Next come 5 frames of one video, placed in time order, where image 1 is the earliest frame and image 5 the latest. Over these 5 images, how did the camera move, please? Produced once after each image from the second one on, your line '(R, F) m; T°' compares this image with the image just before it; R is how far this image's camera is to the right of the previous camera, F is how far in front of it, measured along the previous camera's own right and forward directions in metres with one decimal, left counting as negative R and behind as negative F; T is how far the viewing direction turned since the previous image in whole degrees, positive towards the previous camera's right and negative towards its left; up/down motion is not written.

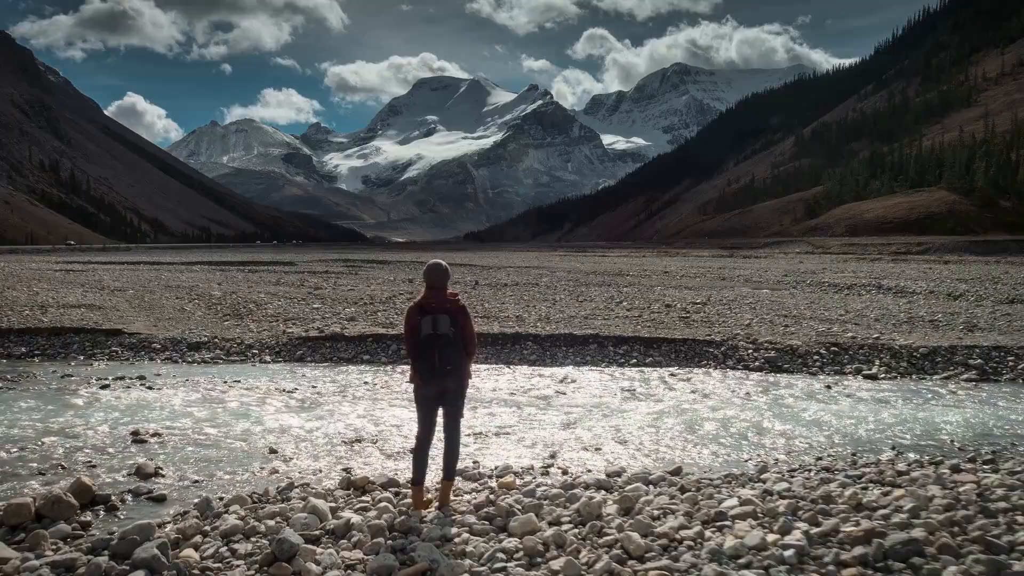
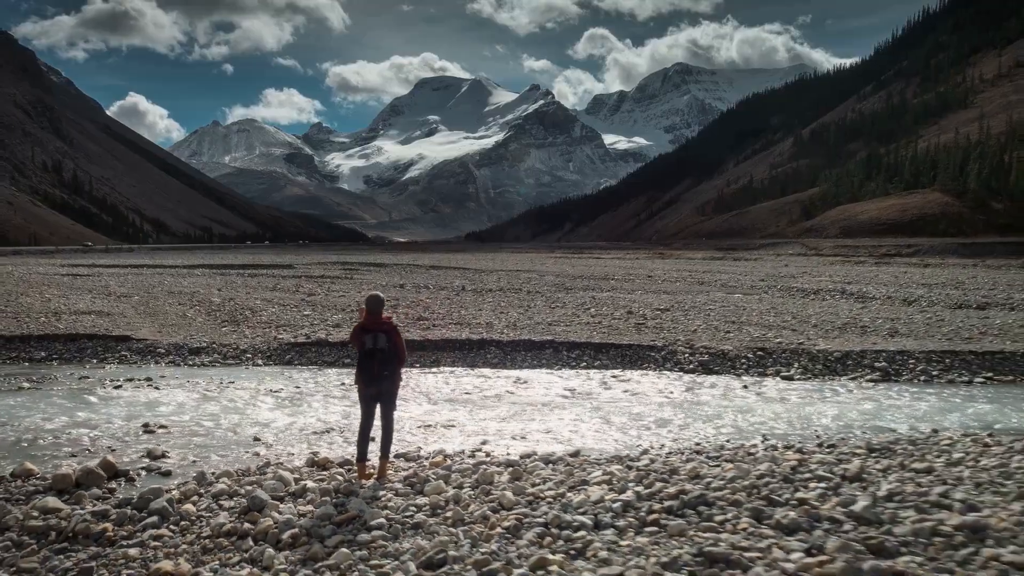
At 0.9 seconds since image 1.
(+0.5, -1.2) m; 0°
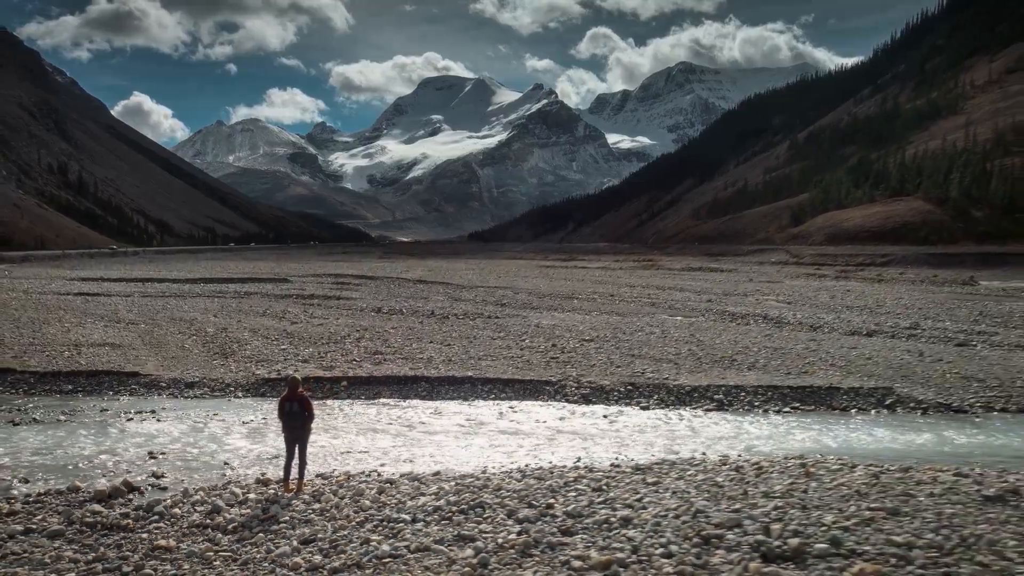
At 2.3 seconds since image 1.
(+1.3, -2.8) m; 0°
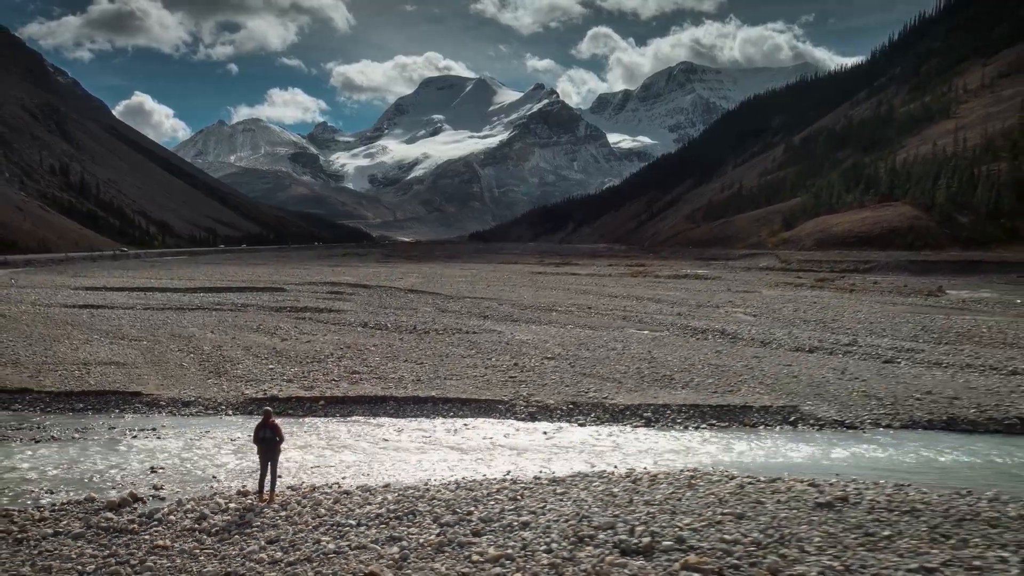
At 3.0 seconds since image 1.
(+0.9, -1.8) m; 0°
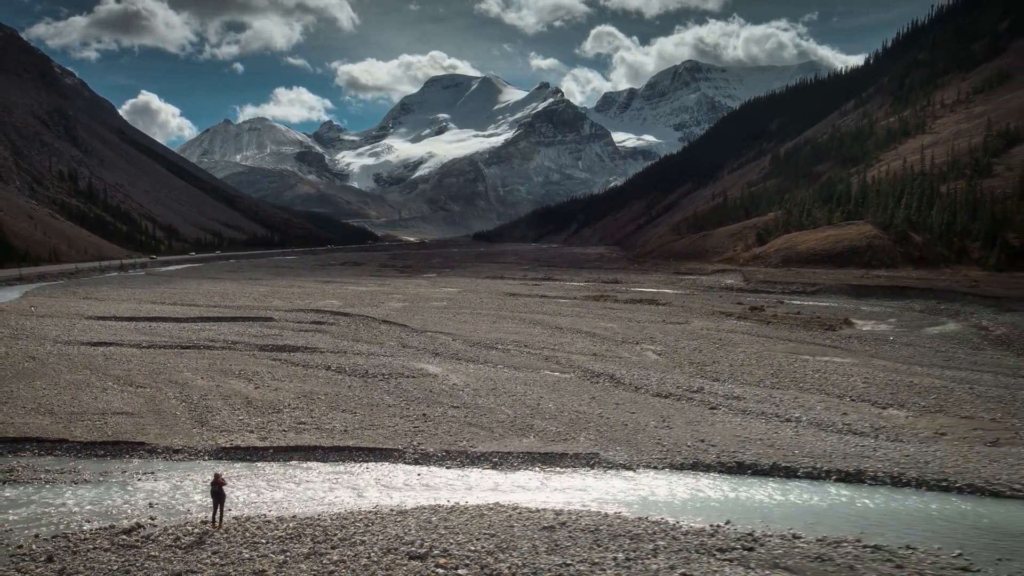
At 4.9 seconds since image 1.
(+3.2, -6.3) m; 0°
